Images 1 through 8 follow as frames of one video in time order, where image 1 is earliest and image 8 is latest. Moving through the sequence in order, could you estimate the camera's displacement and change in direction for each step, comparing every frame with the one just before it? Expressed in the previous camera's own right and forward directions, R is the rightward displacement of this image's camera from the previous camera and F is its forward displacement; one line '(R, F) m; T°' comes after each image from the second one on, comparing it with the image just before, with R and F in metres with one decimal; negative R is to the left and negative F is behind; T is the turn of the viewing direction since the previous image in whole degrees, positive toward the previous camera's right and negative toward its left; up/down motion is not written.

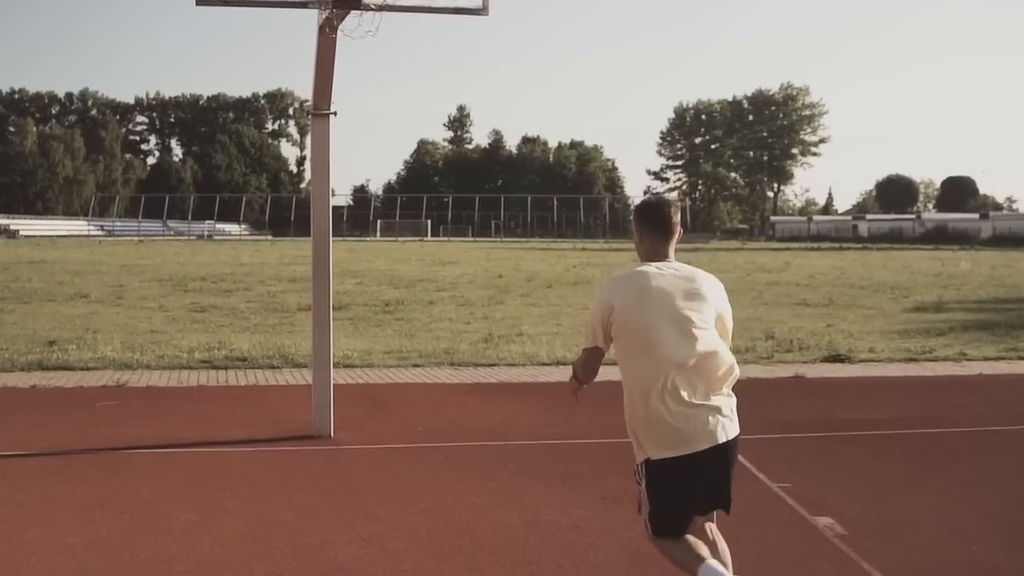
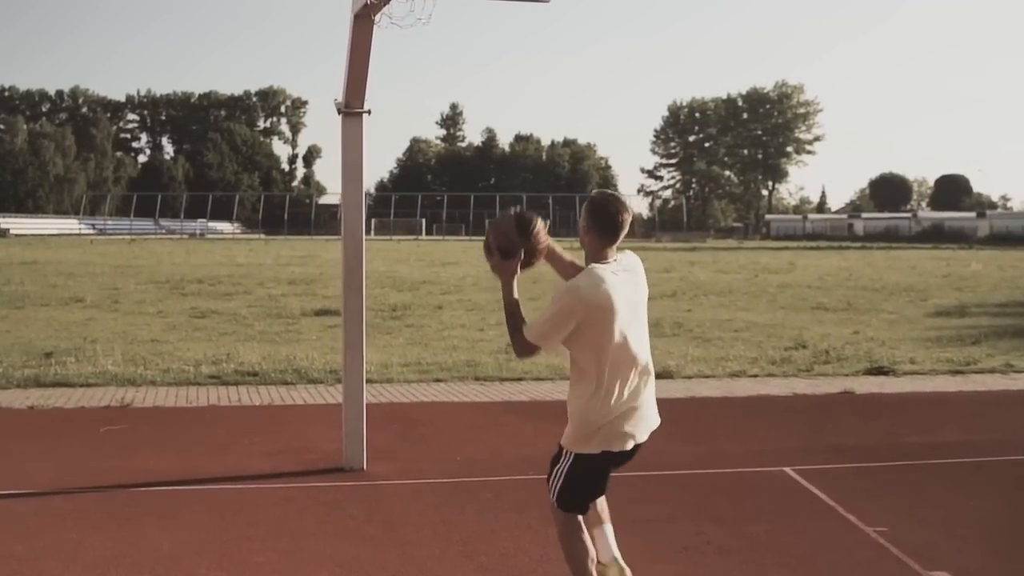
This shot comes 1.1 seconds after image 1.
(-0.3, +0.6) m; 0°
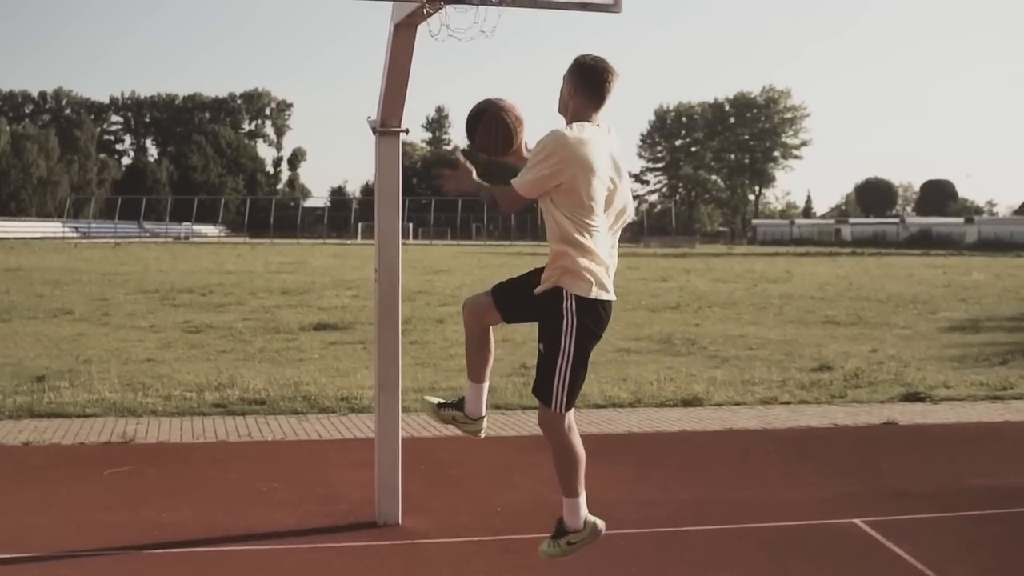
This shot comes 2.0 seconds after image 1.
(-0.3, +0.5) m; +1°
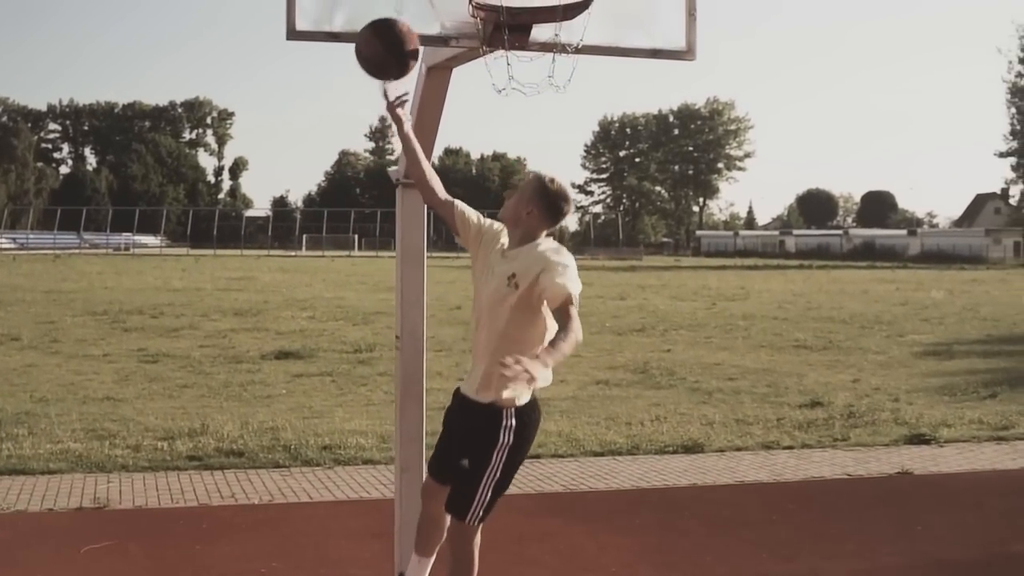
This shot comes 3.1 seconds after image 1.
(-0.3, +0.5) m; +2°
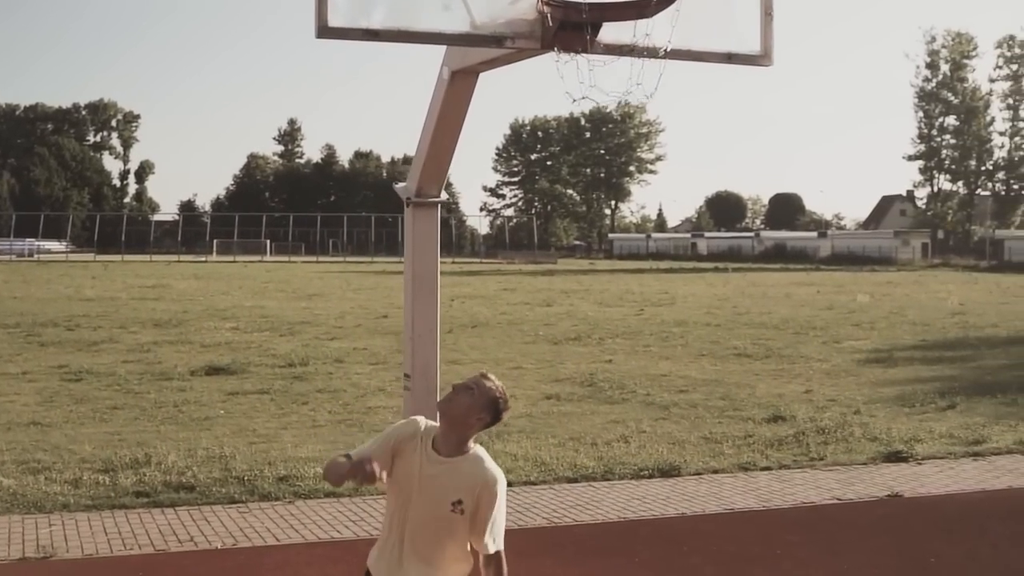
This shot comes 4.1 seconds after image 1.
(-0.3, +0.5) m; +4°
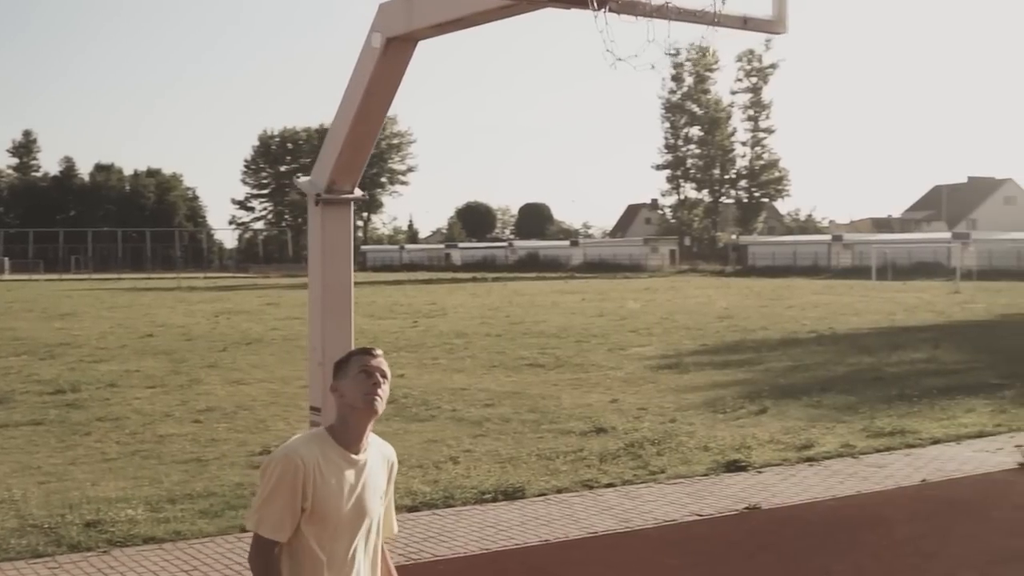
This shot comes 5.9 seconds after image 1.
(-0.4, +0.7) m; +10°
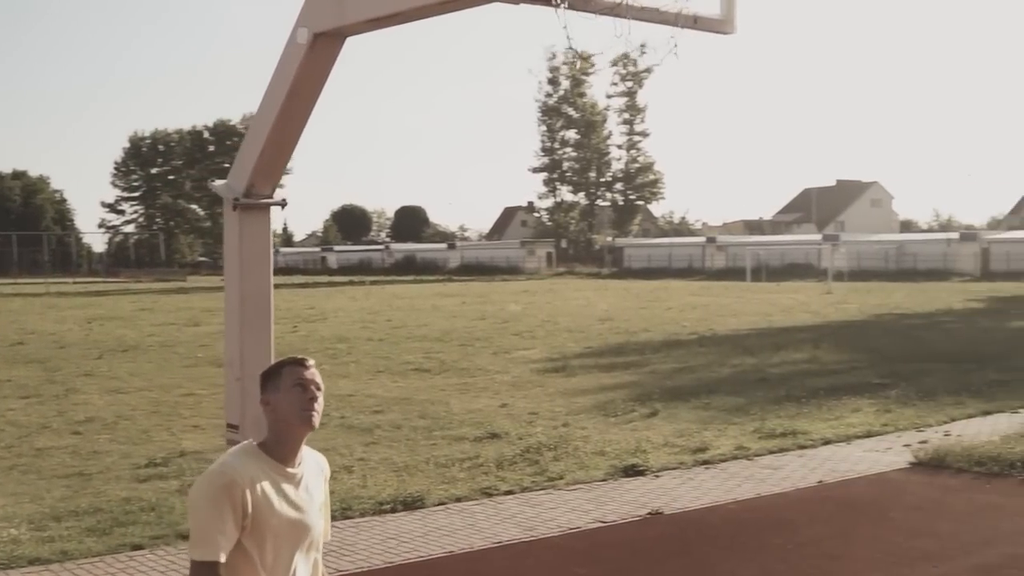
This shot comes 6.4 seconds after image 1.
(-0.1, +0.1) m; +5°
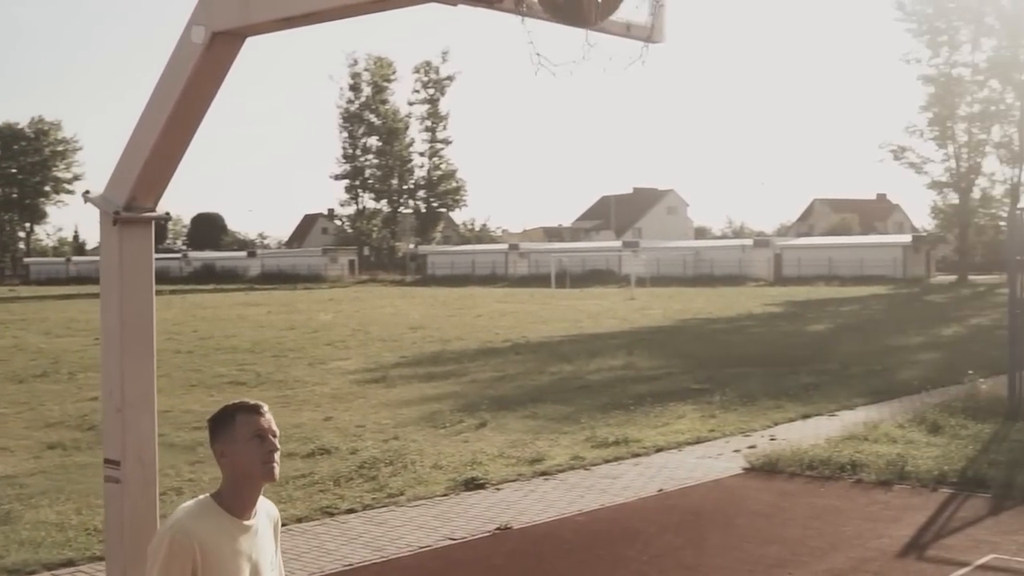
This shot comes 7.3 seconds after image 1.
(-0.2, +0.2) m; +8°
